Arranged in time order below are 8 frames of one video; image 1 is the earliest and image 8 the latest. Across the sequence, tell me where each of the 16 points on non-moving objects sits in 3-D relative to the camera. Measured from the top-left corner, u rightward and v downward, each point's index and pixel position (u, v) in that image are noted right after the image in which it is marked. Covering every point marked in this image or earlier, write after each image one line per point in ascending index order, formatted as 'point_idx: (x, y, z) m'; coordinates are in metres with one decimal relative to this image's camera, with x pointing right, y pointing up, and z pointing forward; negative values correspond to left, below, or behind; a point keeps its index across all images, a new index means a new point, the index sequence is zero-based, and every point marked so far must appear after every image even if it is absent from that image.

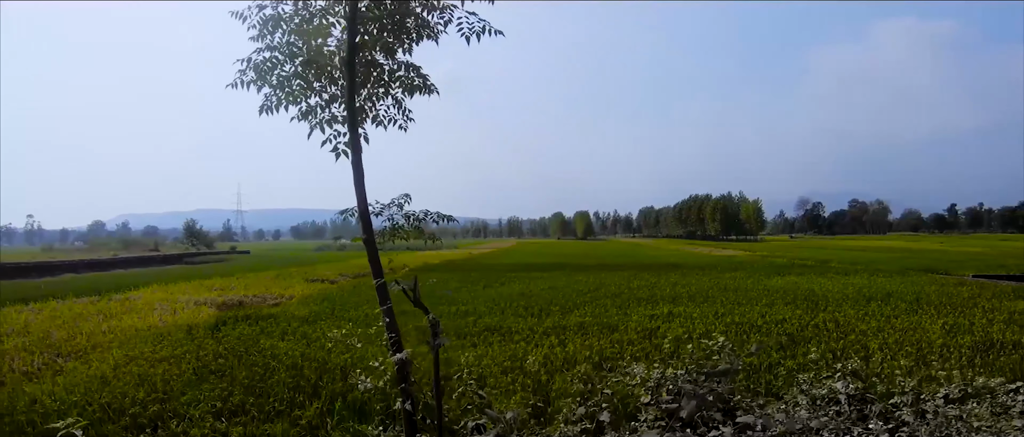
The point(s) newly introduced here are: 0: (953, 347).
0: (+8.3, -2.4, +9.8) m
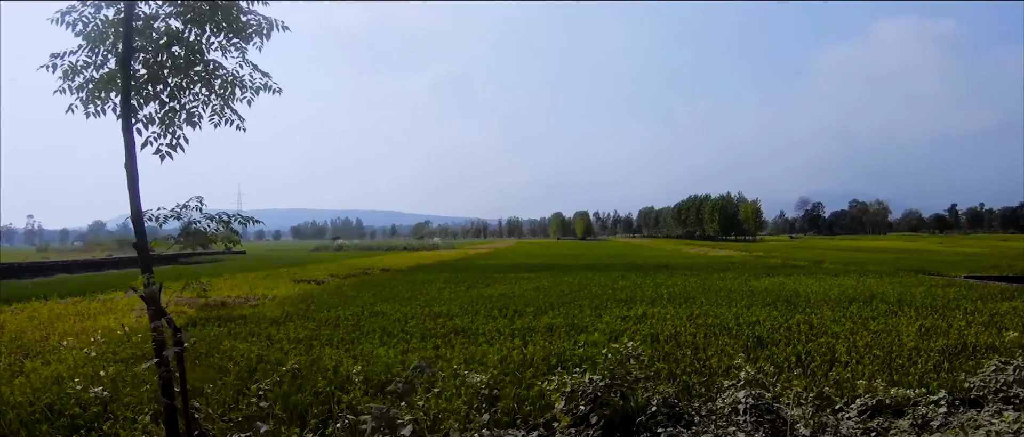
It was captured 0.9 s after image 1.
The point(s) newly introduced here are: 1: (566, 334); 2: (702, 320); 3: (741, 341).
0: (+7.6, -2.4, +9.6) m
1: (+1.2, -2.5, +11.1) m
2: (+4.5, -2.4, +12.5) m
3: (+4.6, -2.4, +10.4) m
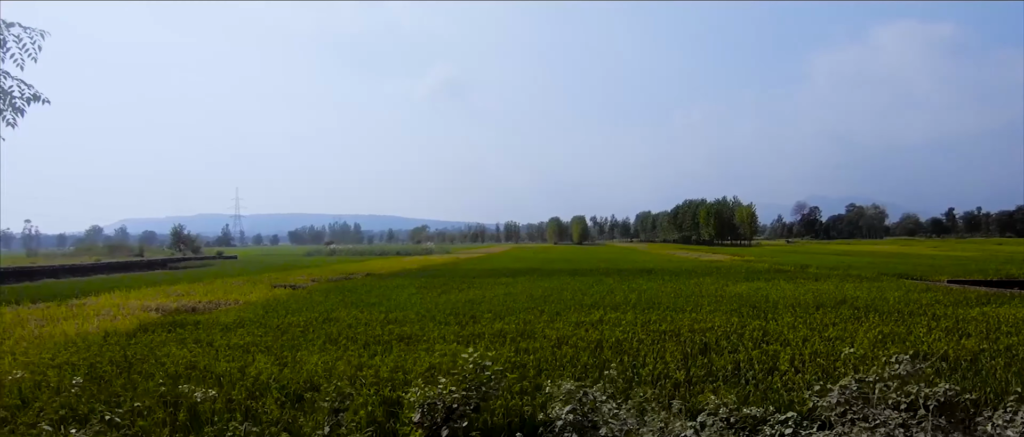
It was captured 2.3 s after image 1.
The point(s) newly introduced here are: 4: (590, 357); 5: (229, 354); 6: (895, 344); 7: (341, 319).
0: (+6.4, -2.5, +9.3) m
1: (0.0, -2.6, +10.9) m
2: (+3.4, -2.5, +12.2) m
3: (+3.4, -2.5, +10.1) m
4: (+1.3, -2.5, +9.5) m
5: (-5.7, -2.7, +10.5) m
6: (+7.7, -2.5, +10.4) m
7: (-4.6, -2.7, +13.8) m
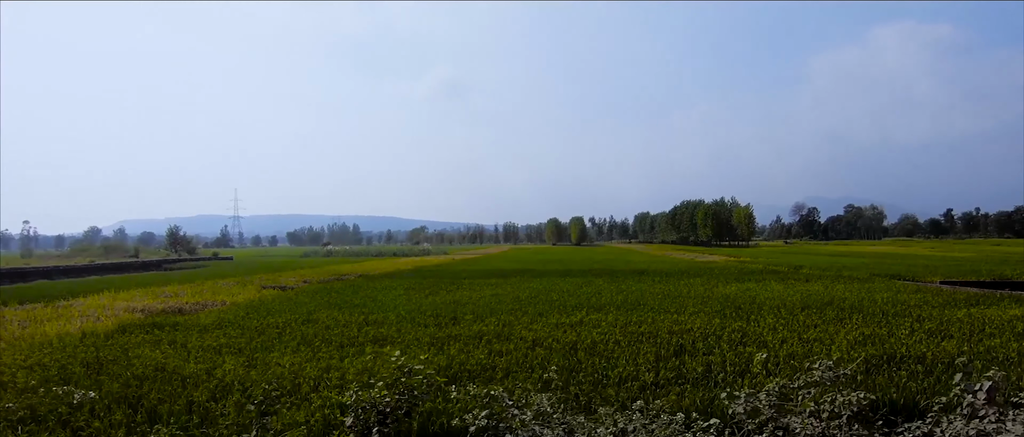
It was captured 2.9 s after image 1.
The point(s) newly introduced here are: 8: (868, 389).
0: (+5.9, -2.5, +9.2) m
1: (-0.6, -2.6, +10.8) m
2: (+2.8, -2.5, +12.1) m
3: (+2.9, -2.5, +10.0) m
4: (+0.8, -2.5, +9.4) m
5: (-6.3, -2.8, +10.4) m
6: (+7.2, -2.5, +10.3) m
7: (-5.1, -2.7, +13.7) m
8: (+5.0, -2.4, +7.2) m
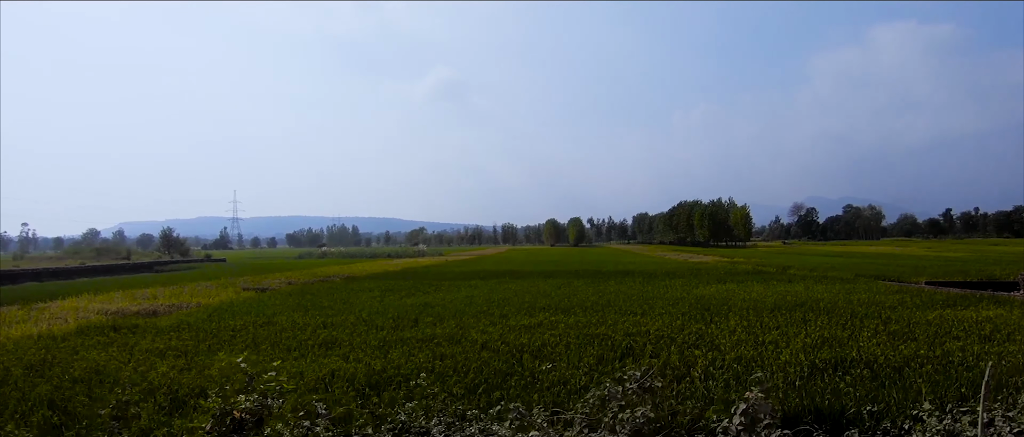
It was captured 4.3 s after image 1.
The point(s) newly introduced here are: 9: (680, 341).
0: (+4.8, -2.5, +8.9) m
1: (-1.6, -2.6, +10.6) m
2: (+1.8, -2.5, +11.9) m
3: (+1.8, -2.5, +9.8) m
4: (-0.3, -2.5, +9.2) m
5: (-7.3, -2.8, +10.3) m
6: (+6.1, -2.5, +10.0) m
7: (-6.1, -2.7, +13.6) m
8: (+3.9, -2.4, +6.9) m
9: (+3.4, -2.5, +10.4) m
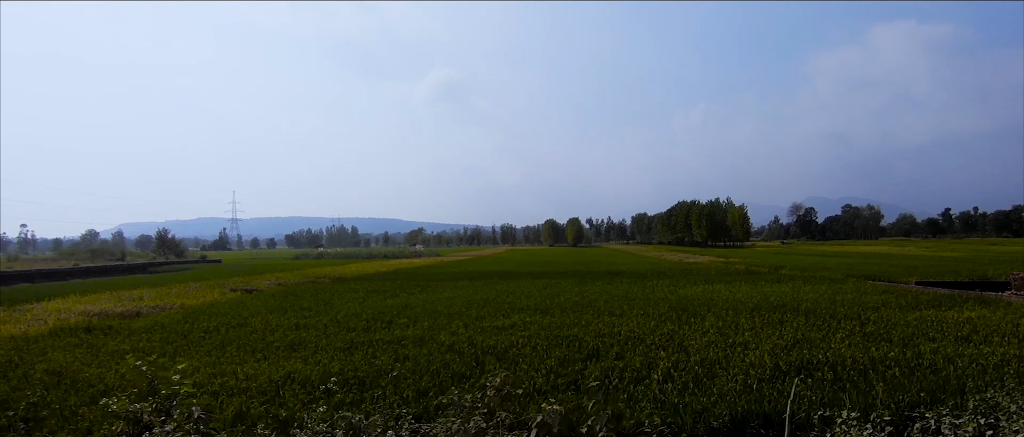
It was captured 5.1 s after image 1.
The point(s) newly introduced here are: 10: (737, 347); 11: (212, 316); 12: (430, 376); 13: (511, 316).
0: (+4.1, -2.5, +8.8) m
1: (-2.3, -2.6, +10.5) m
2: (+1.1, -2.5, +11.8) m
3: (+1.1, -2.5, +9.6) m
4: (-0.9, -2.5, +9.1) m
5: (-8.0, -2.8, +10.2) m
6: (+5.5, -2.5, +9.9) m
7: (-6.8, -2.7, +13.5) m
8: (+3.2, -2.4, +6.8) m
9: (+2.7, -2.5, +10.3) m
10: (+4.4, -2.5, +10.1) m
11: (-8.8, -2.9, +15.2) m
12: (-1.3, -2.5, +8.3) m
13: (0.0, -2.6, +14.0) m
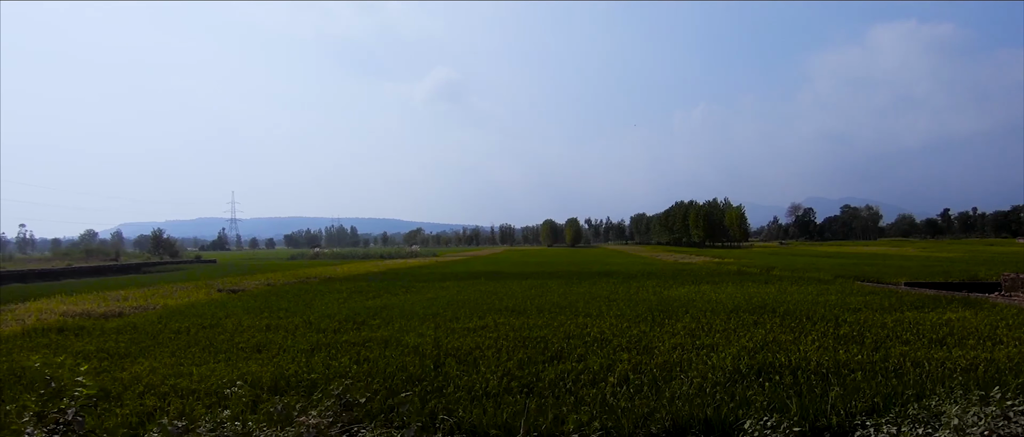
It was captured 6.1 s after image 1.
0: (+3.4, -2.5, +8.6) m
1: (-3.0, -2.6, +10.3) m
2: (+0.4, -2.6, +11.7) m
3: (+0.4, -2.5, +9.5) m
4: (-1.6, -2.5, +8.9) m
5: (-8.7, -2.8, +10.1) m
6: (+4.8, -2.5, +9.7) m
7: (-7.5, -2.7, +13.4) m
8: (+2.5, -2.4, +6.6) m
9: (+2.0, -2.5, +10.2) m
10: (+3.7, -2.5, +10.0) m
11: (-9.5, -2.9, +15.1) m
12: (-2.0, -2.5, +8.2) m
13: (-0.7, -2.6, +13.9) m
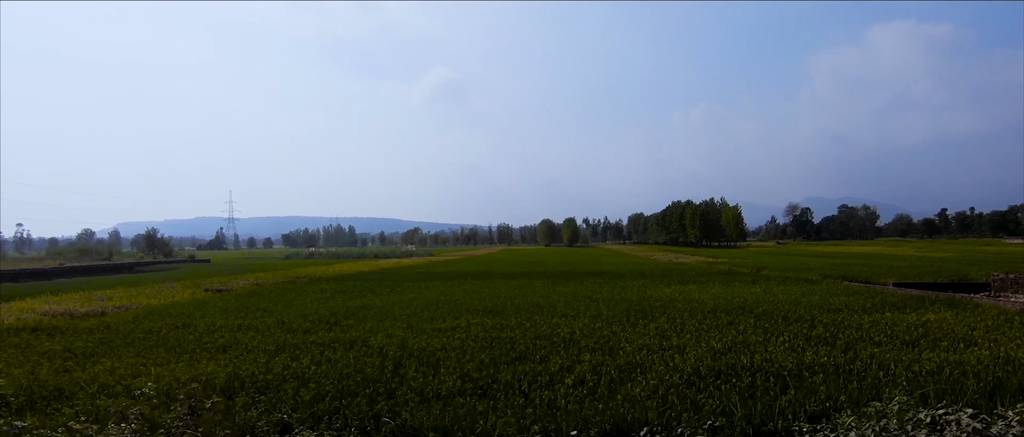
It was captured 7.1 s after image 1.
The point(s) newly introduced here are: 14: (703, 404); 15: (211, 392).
0: (+2.7, -2.5, +8.5) m
1: (-3.6, -2.6, +10.3) m
2: (-0.2, -2.5, +11.6) m
3: (-0.2, -2.5, +9.4) m
4: (-2.3, -2.5, +8.9) m
5: (-9.4, -2.8, +10.0) m
6: (+4.1, -2.5, +9.6) m
7: (-8.1, -2.7, +13.3) m
8: (+1.8, -2.4, +6.5) m
9: (+1.3, -2.5, +10.1) m
10: (+3.0, -2.5, +9.9) m
11: (-10.1, -2.8, +15.0) m
12: (-2.7, -2.5, +8.1) m
13: (-1.3, -2.6, +13.8) m
14: (+2.5, -2.4, +6.6) m
15: (-4.3, -2.5, +7.5) m
